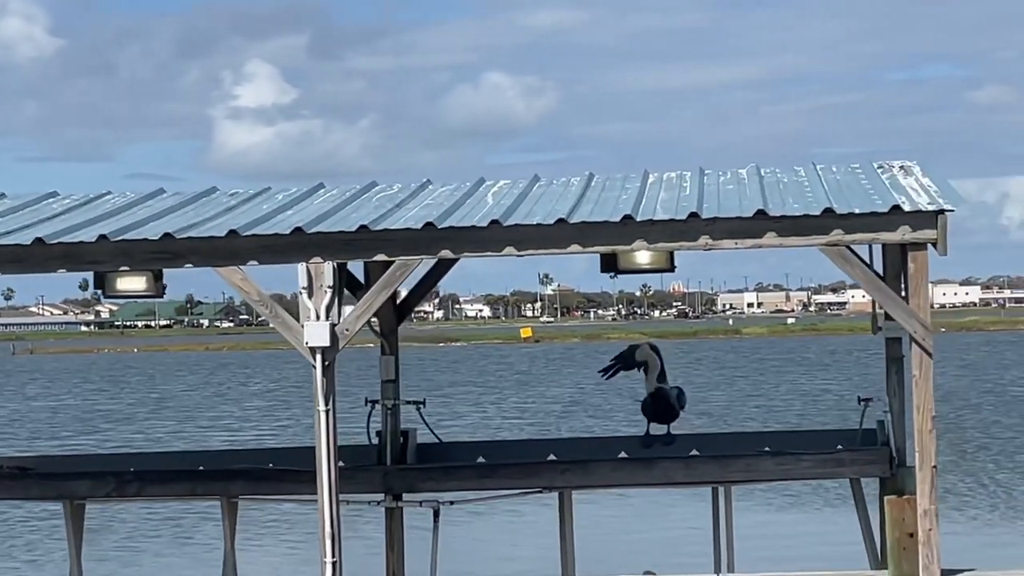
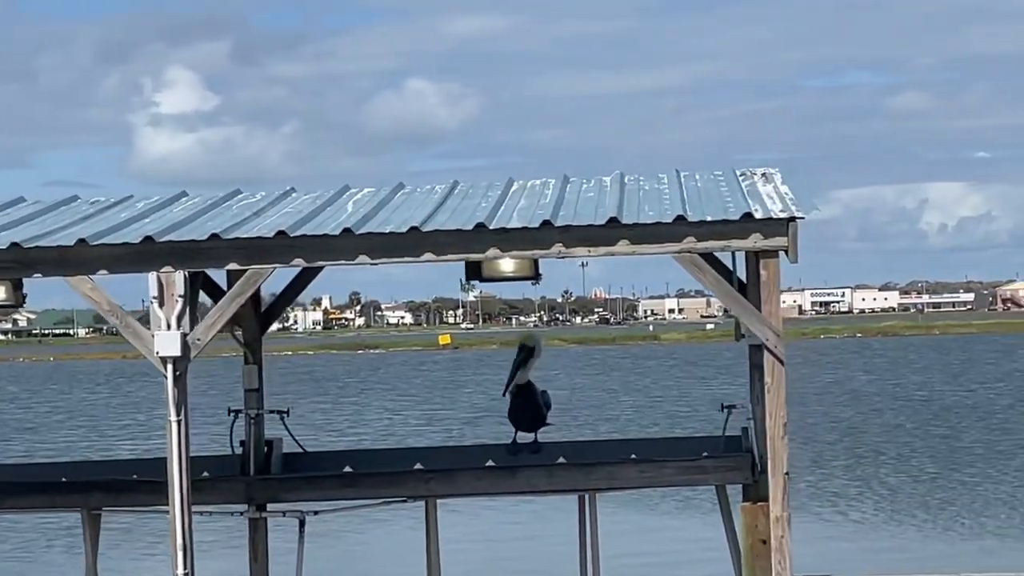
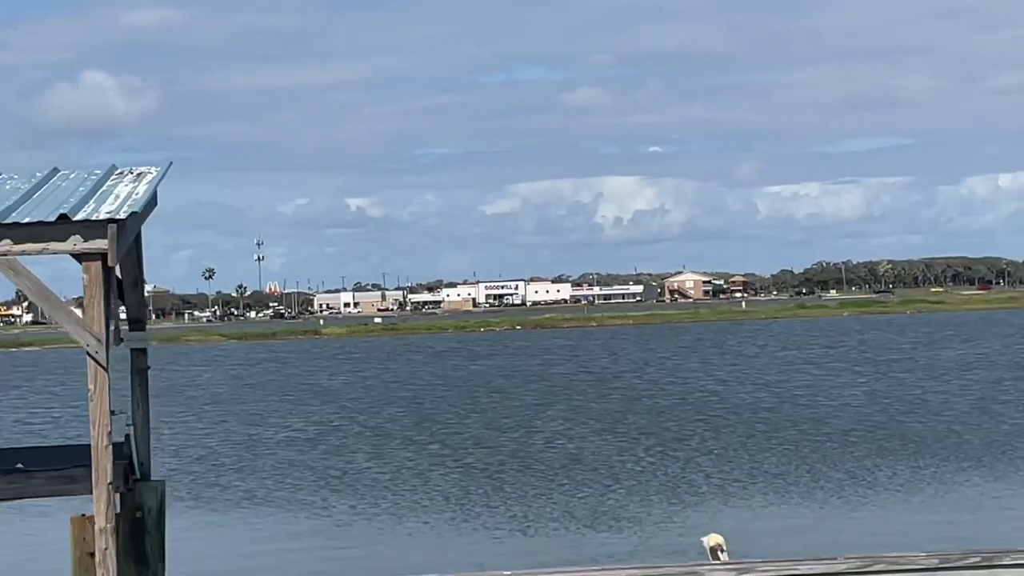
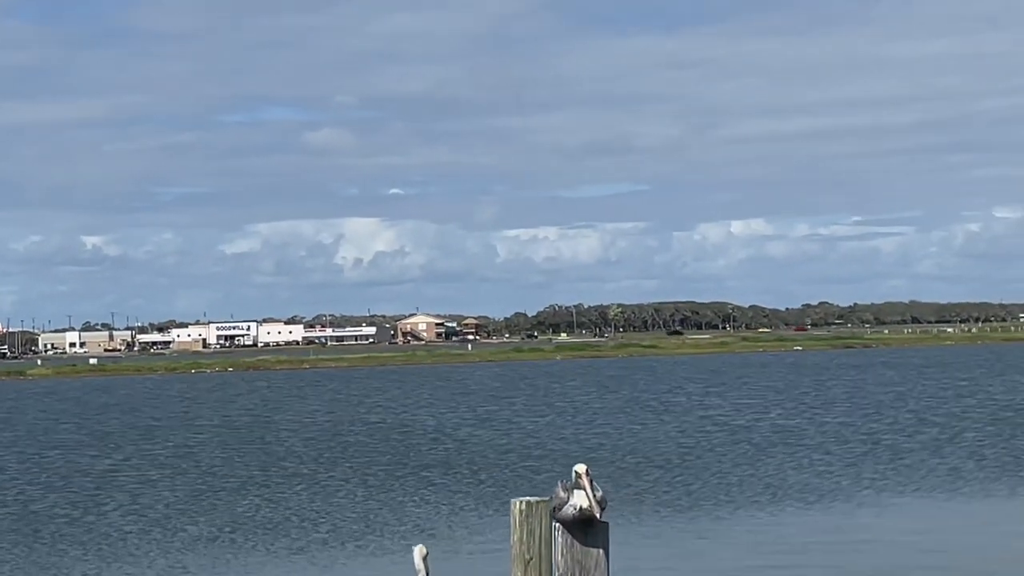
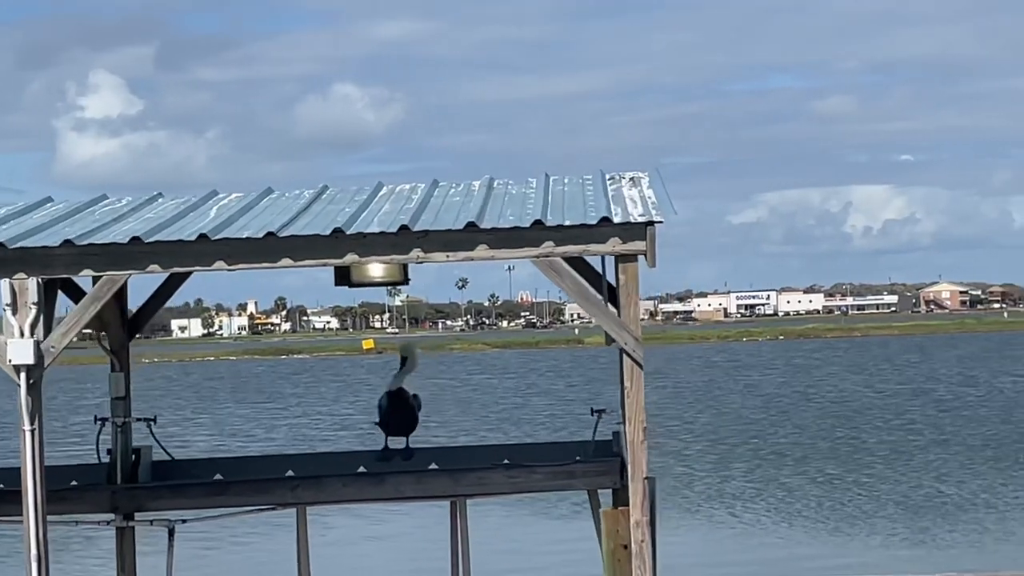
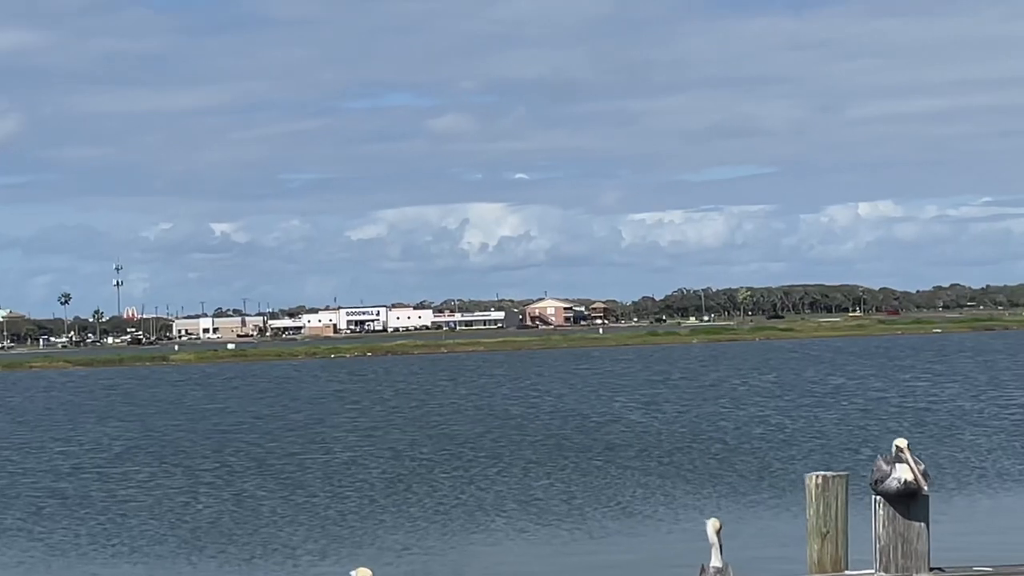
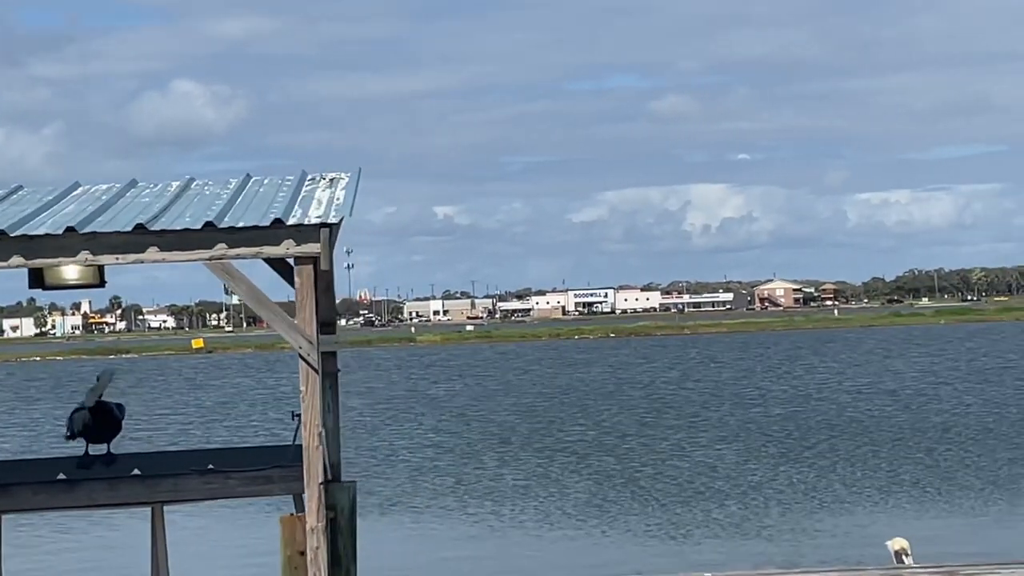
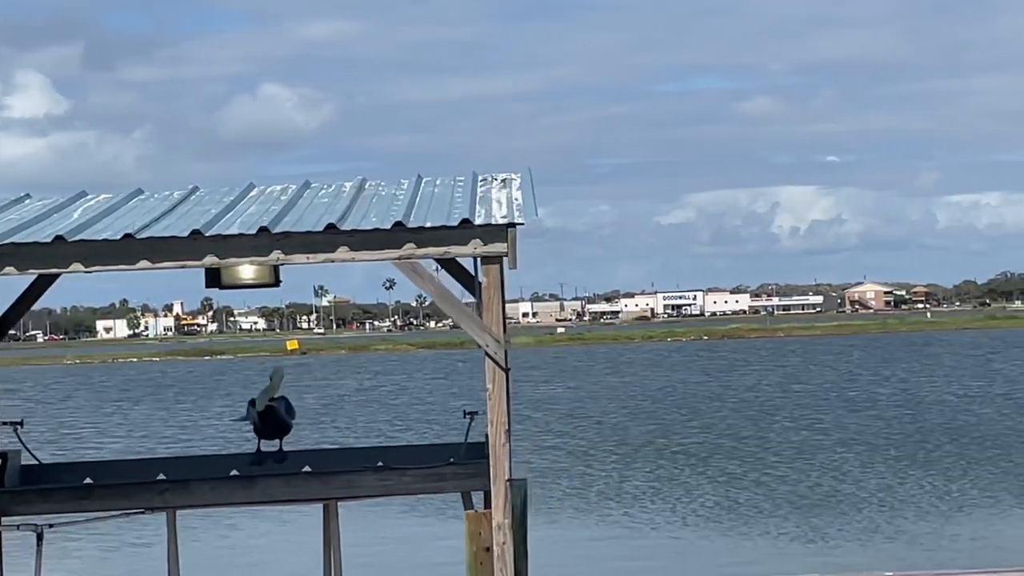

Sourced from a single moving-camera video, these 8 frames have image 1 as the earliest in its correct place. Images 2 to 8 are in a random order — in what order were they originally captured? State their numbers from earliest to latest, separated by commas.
2, 5, 8, 7, 3, 6, 4
